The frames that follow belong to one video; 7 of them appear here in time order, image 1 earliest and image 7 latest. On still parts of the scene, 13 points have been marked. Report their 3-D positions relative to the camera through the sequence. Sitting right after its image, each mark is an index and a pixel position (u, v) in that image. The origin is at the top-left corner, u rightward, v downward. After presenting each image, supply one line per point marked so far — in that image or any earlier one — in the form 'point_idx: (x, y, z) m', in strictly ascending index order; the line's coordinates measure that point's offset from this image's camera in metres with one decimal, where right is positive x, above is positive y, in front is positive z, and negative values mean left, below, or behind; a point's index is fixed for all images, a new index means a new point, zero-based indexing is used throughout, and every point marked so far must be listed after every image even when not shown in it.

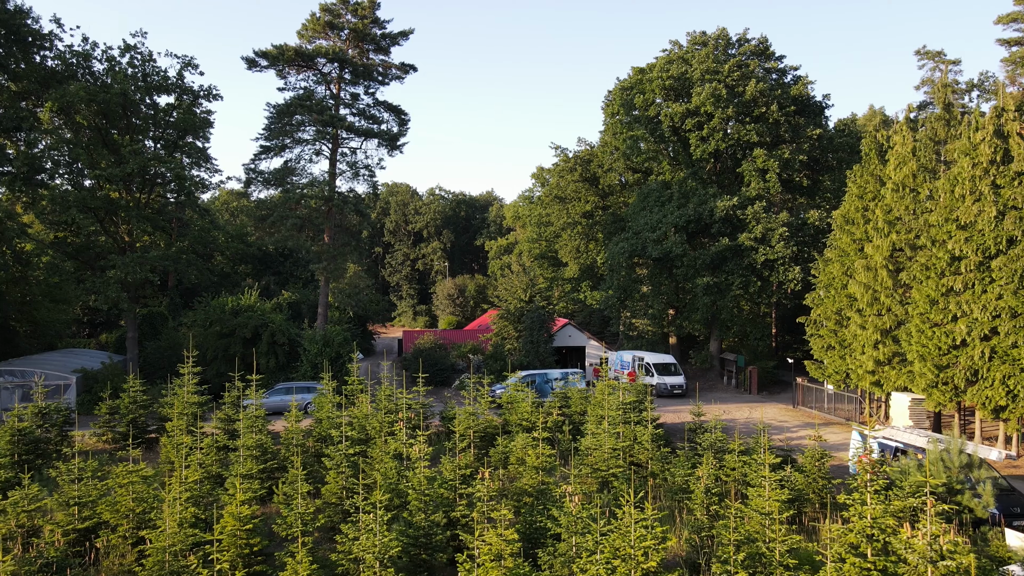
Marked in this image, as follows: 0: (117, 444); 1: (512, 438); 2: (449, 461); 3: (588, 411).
0: (-8.5, -3.4, +16.9) m
1: (0.0, -3.0, +15.6) m
2: (-0.9, -2.4, +10.7) m
3: (+1.7, -2.7, +17.1) m
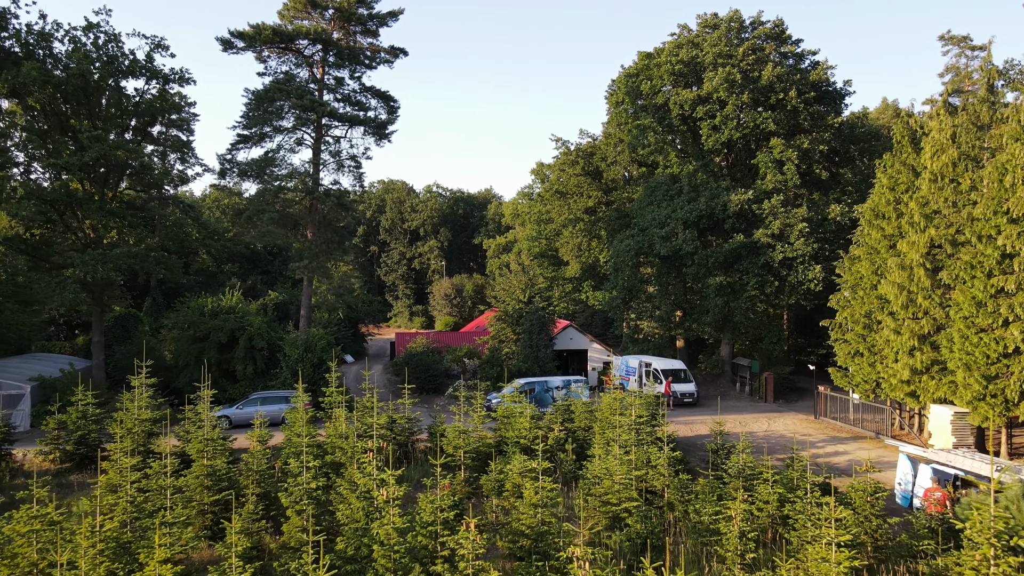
0: (-8.6, -3.4, +15.0) m
1: (-0.1, -3.1, +13.7) m
2: (-0.9, -2.4, +8.8) m
3: (+1.6, -2.7, +15.2) m
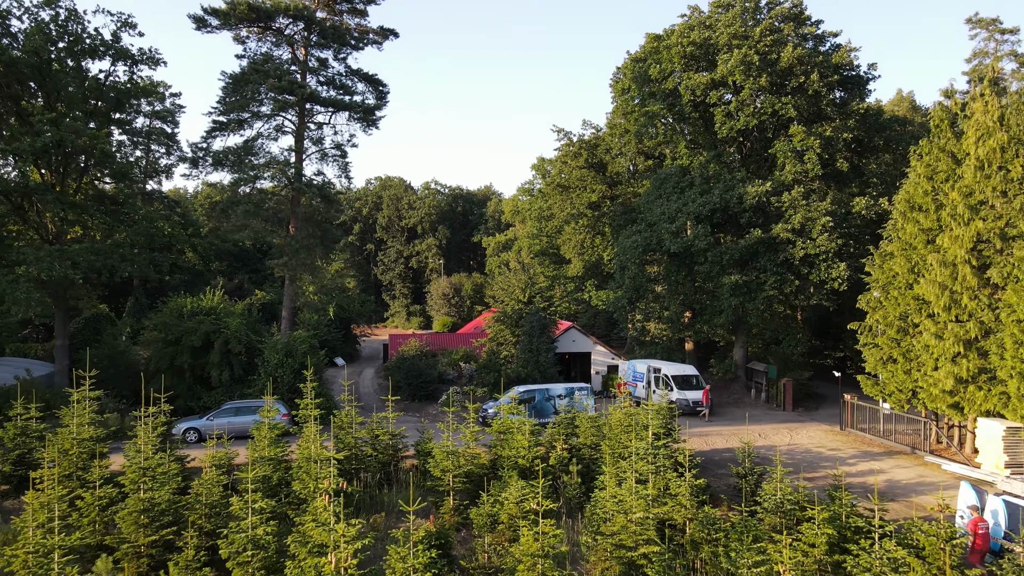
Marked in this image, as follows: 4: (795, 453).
0: (-8.7, -3.4, +13.2) m
1: (-0.1, -3.0, +11.9) m
2: (-1.0, -2.4, +7.0) m
3: (+1.6, -2.7, +13.4) m
4: (+6.4, -3.7, +17.6) m
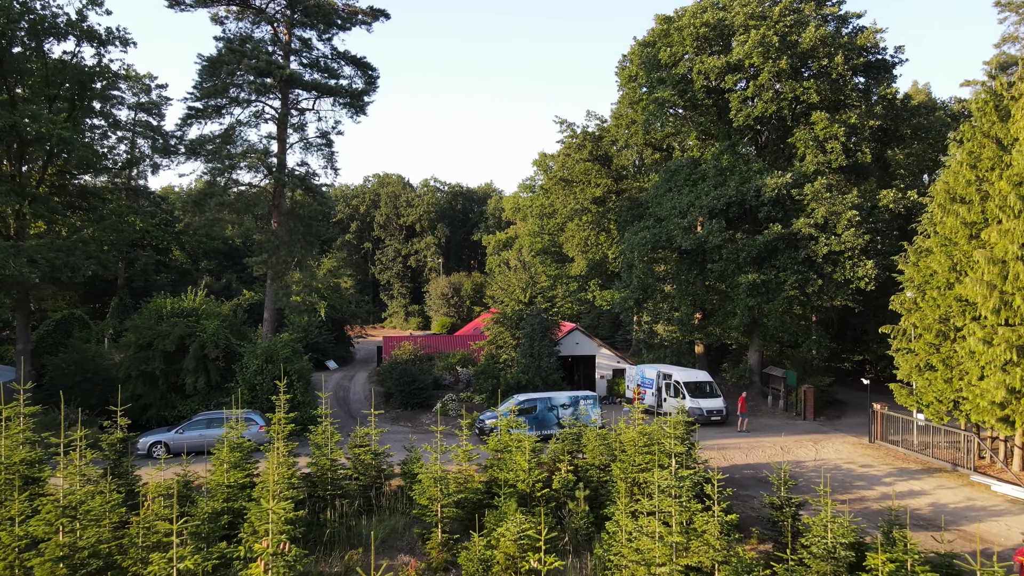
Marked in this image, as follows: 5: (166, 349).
0: (-8.7, -3.4, +11.5) m
1: (-0.1, -3.0, +10.2) m
2: (-1.0, -2.4, +5.3) m
3: (+1.5, -2.7, +11.7) m
4: (+6.3, -3.7, +15.9) m
5: (-8.7, -1.5, +19.5) m
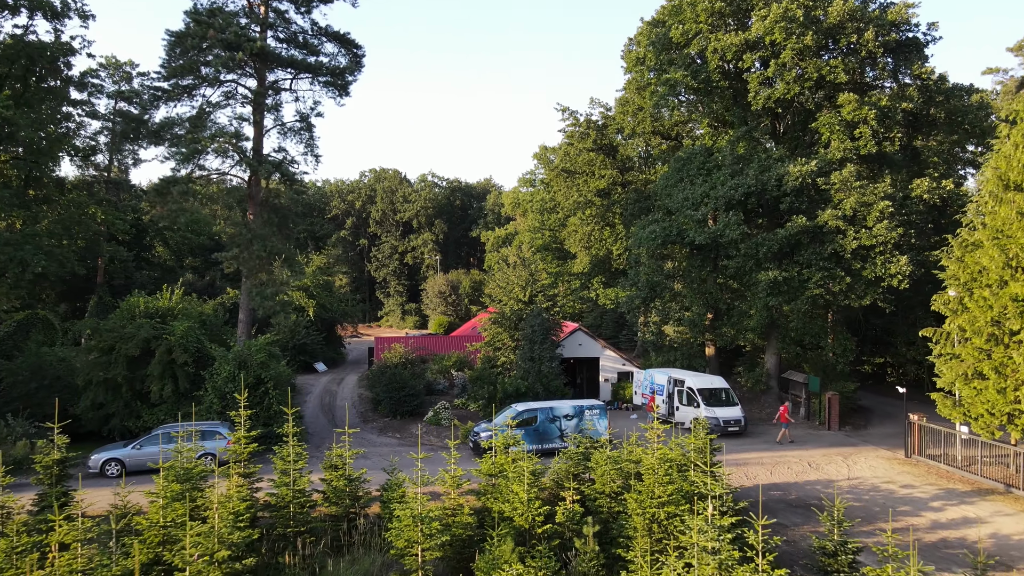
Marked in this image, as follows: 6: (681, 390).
0: (-8.7, -3.4, +9.8) m
1: (-0.2, -3.0, +8.5) m
2: (-1.1, -2.4, +3.5) m
3: (+1.5, -2.7, +10.0) m
4: (+6.3, -3.7, +14.1) m
5: (-8.7, -1.5, +17.7) m
6: (+4.3, -2.6, +19.9) m
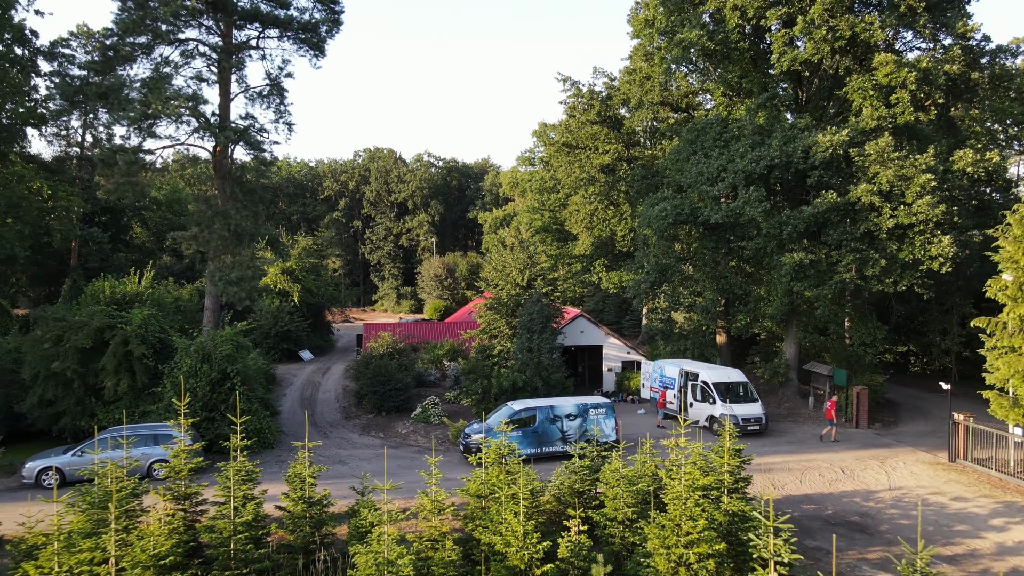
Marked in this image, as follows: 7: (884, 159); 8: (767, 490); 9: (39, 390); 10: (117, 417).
0: (-8.8, -3.2, +7.9) m
1: (-0.3, -2.9, +6.6) m
2: (-1.2, -2.4, +1.7) m
3: (+1.4, -2.5, +8.1) m
4: (+6.2, -3.4, +12.3) m
5: (-8.8, -1.1, +15.8) m
6: (+4.2, -2.2, +18.1) m
7: (+7.8, +2.7, +16.4) m
8: (+4.3, -3.4, +13.1) m
9: (-9.6, -2.1, +15.8) m
10: (-8.1, -2.6, +16.0) m
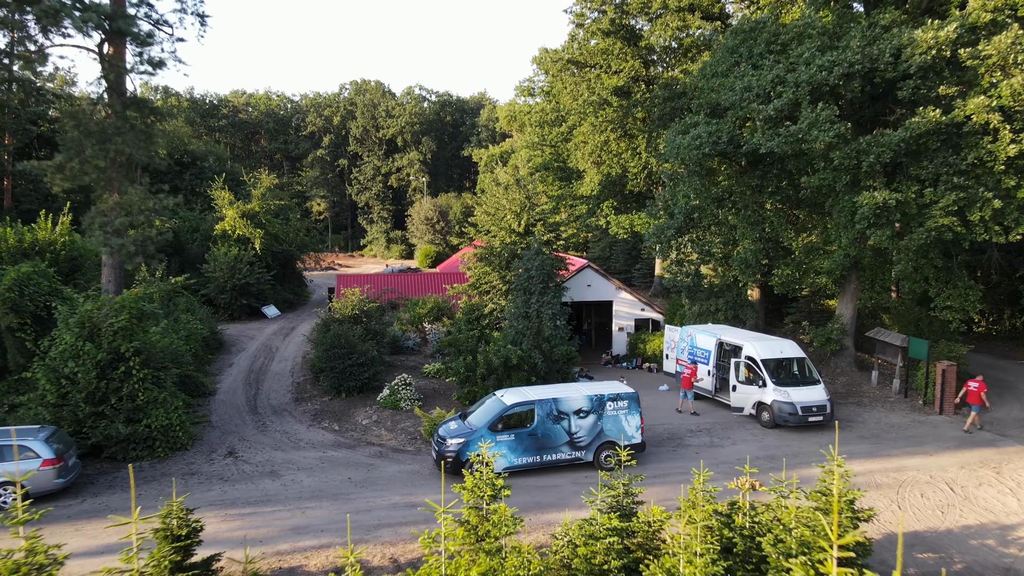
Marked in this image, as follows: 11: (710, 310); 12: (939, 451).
0: (-9.0, -3.0, +4.1) m
1: (-0.4, -2.8, +2.8) m
2: (-1.3, -2.7, -2.1) m
3: (+1.3, -2.4, +4.3) m
4: (+6.1, -2.9, +8.5) m
5: (-8.9, -0.4, +11.9) m
6: (+4.1, -1.3, +14.2) m
7: (+7.7, +3.5, +12.2) m
8: (+4.1, -2.8, +9.3) m
9: (-9.8, -1.3, +11.9) m
10: (-8.3, -1.9, +12.2) m
11: (+4.9, -0.5, +19.3) m
12: (+6.7, -2.6, +12.2) m
